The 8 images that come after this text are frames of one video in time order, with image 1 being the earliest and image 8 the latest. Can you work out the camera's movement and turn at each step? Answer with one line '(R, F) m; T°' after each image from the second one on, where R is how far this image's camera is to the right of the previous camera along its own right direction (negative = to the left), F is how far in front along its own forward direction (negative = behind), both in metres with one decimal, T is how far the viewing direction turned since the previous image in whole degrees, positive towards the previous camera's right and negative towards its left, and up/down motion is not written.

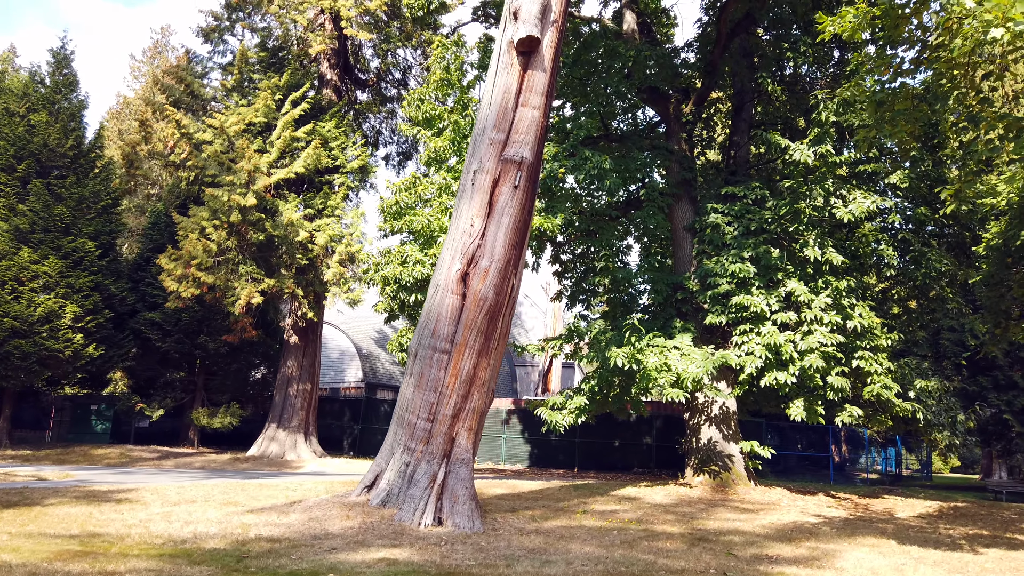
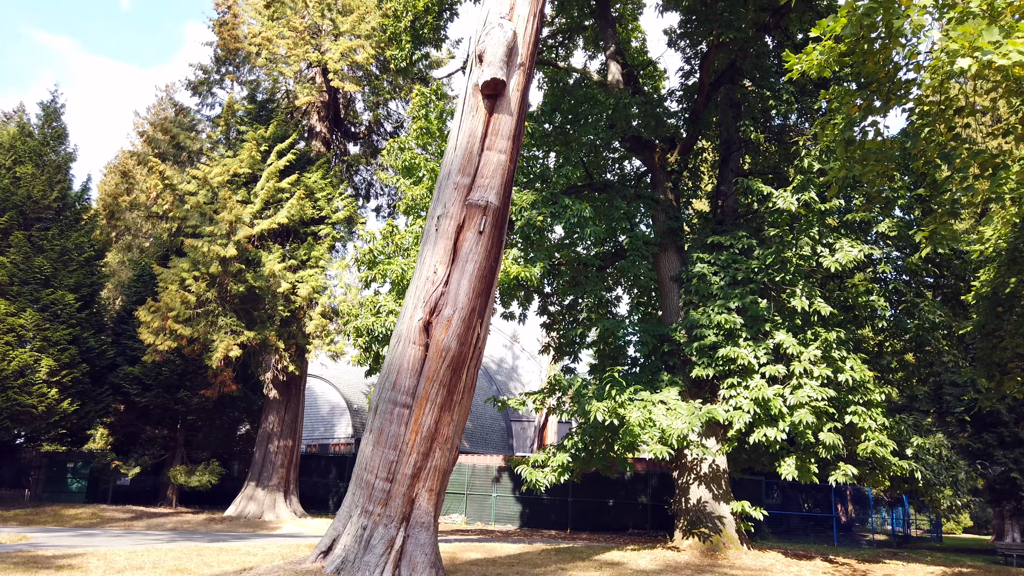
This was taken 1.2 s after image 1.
(+0.4, +0.4) m; 0°
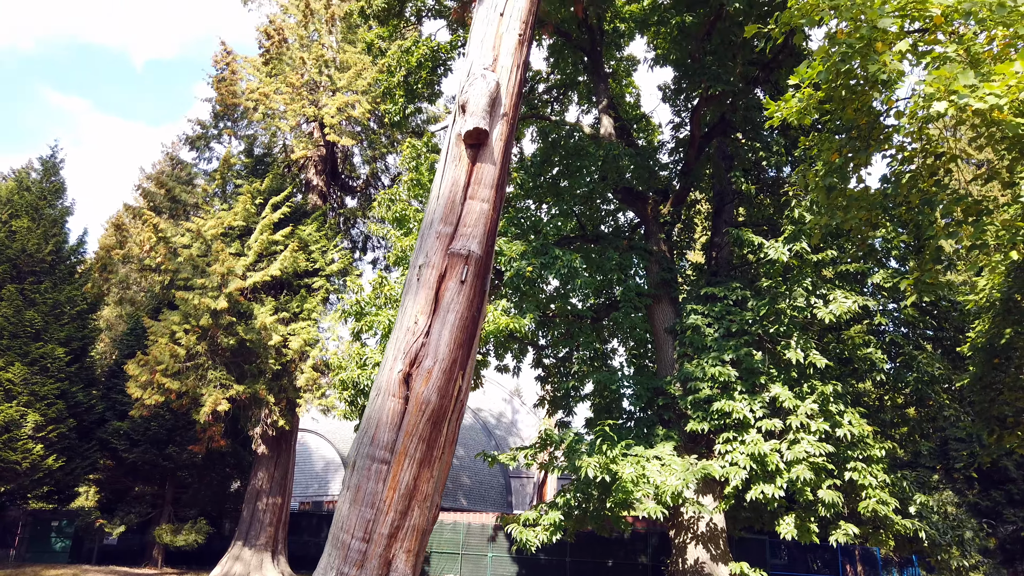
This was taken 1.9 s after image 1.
(+0.2, +0.2) m; 0°
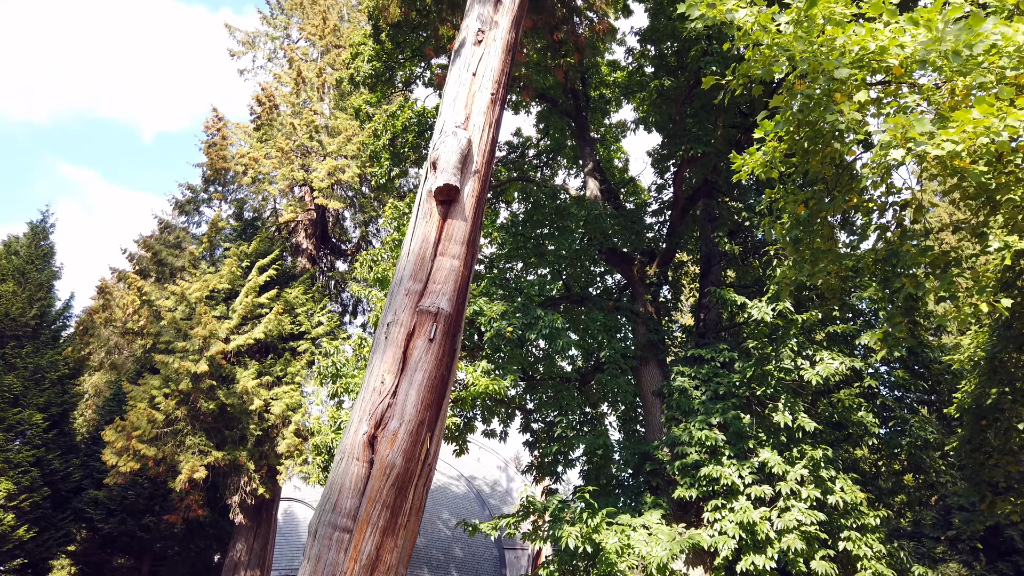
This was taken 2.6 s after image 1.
(+0.3, +0.2) m; 0°
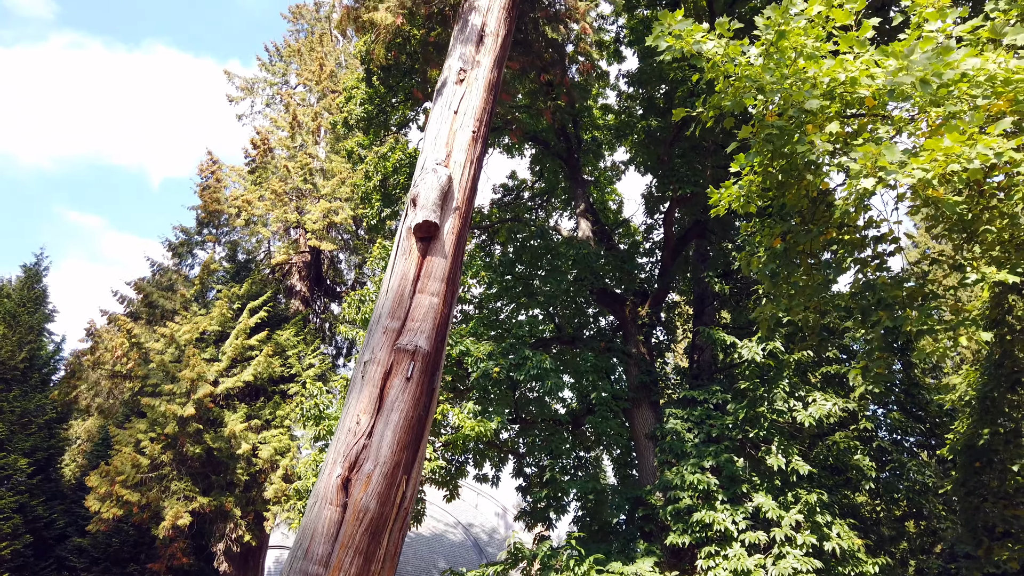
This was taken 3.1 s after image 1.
(+0.2, +0.1) m; 0°
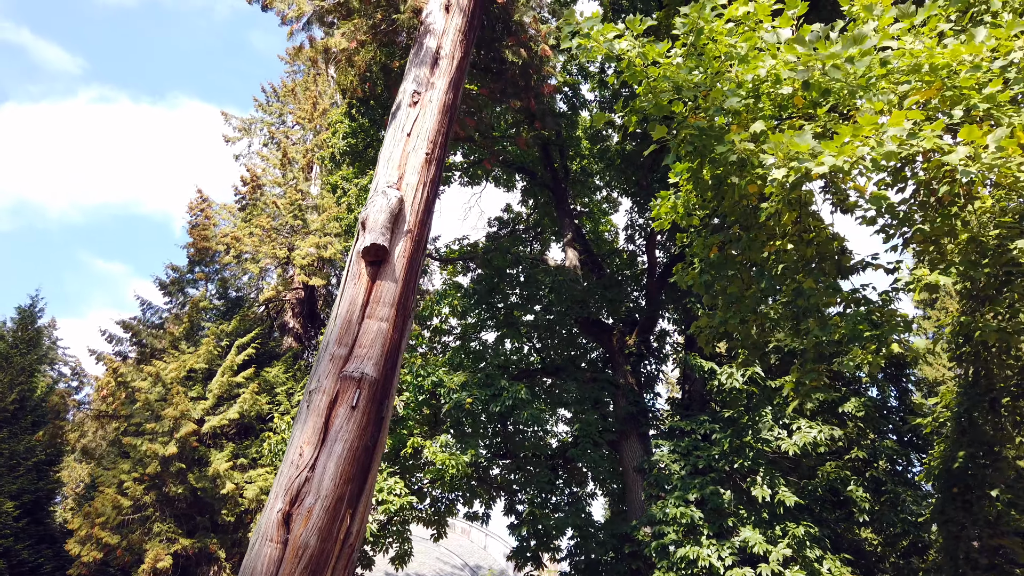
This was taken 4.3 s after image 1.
(+0.6, +0.3) m; -1°
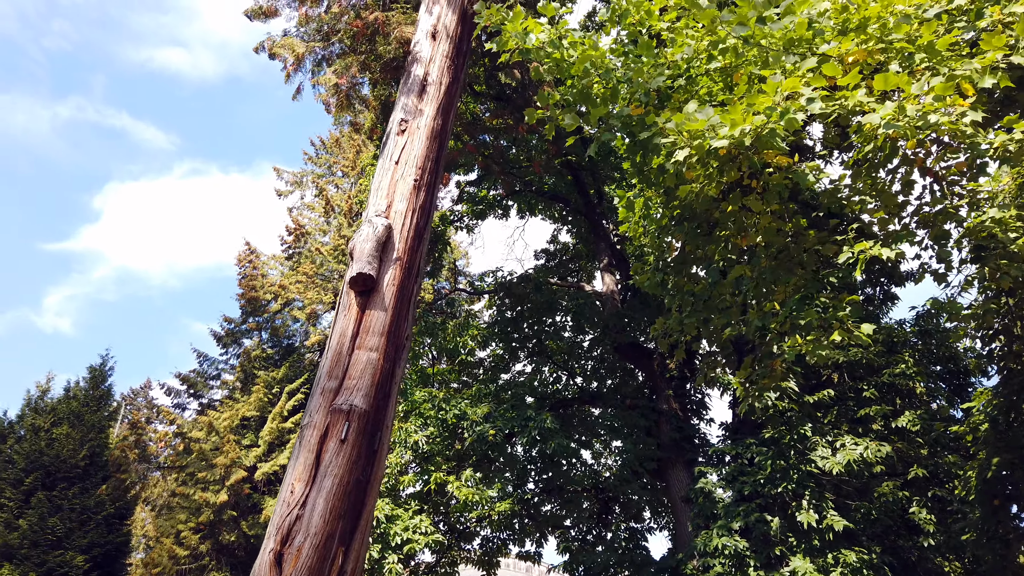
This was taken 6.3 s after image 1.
(+0.8, +0.3) m; -6°
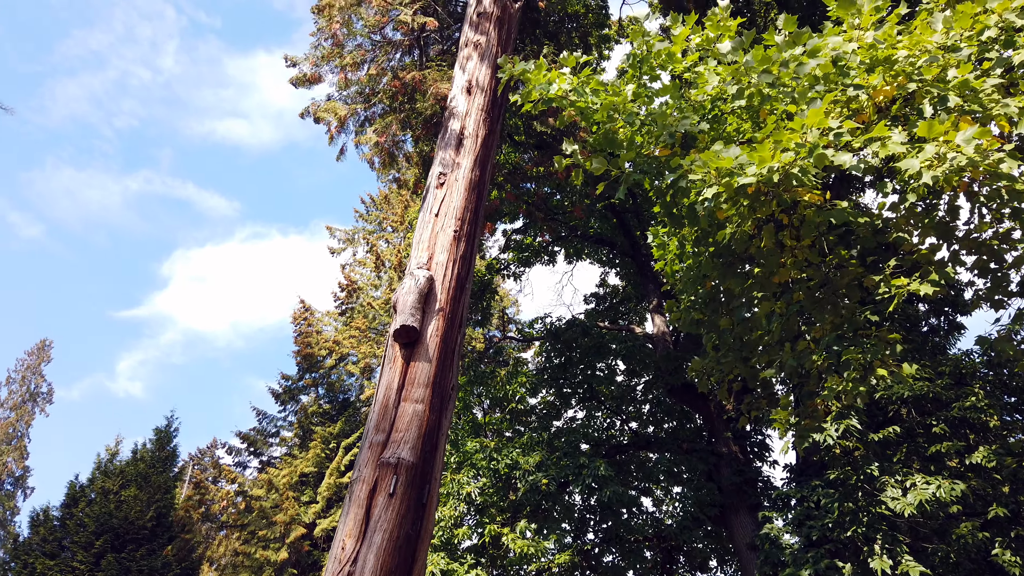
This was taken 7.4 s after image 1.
(+0.1, 0.0) m; -4°
